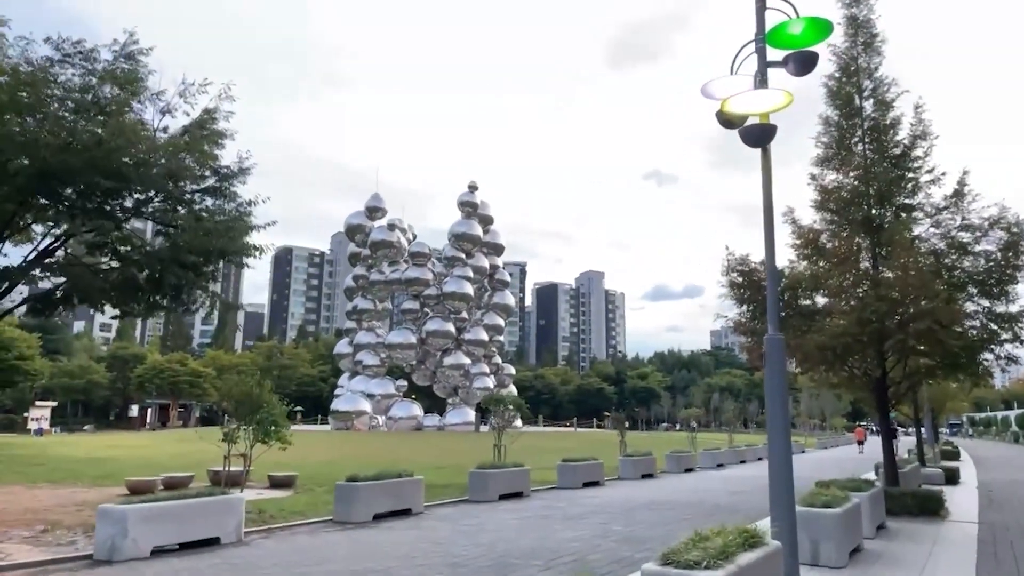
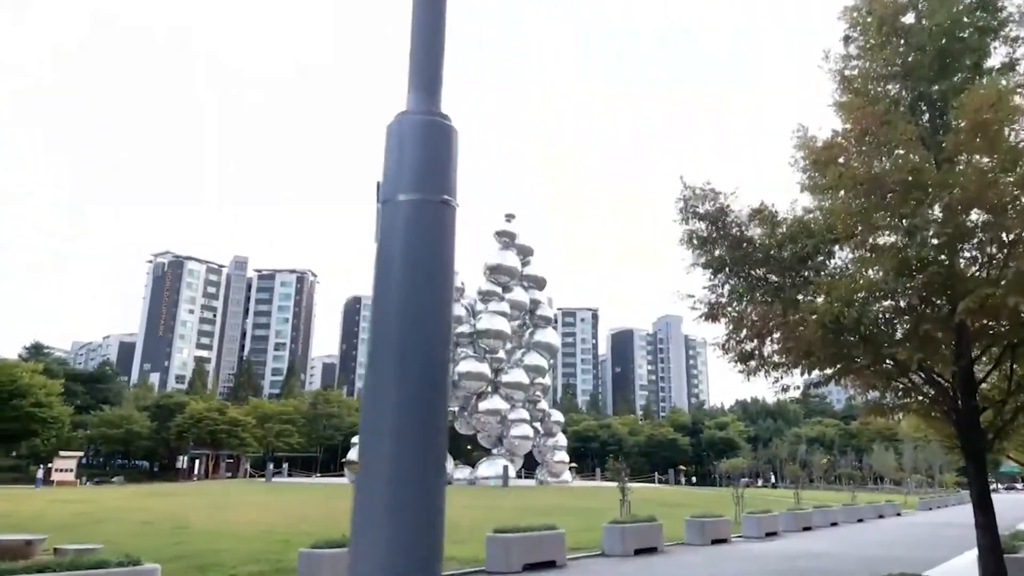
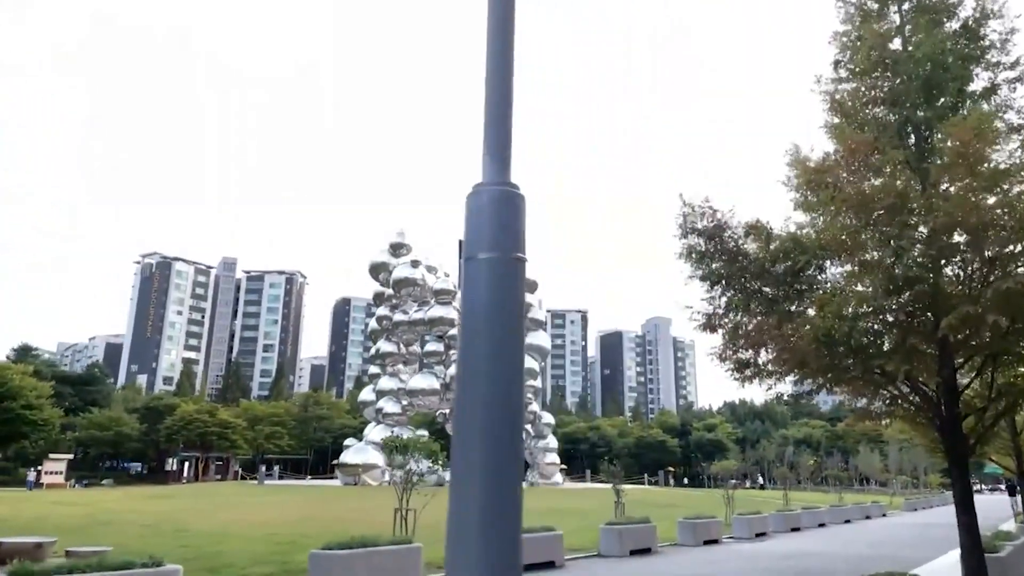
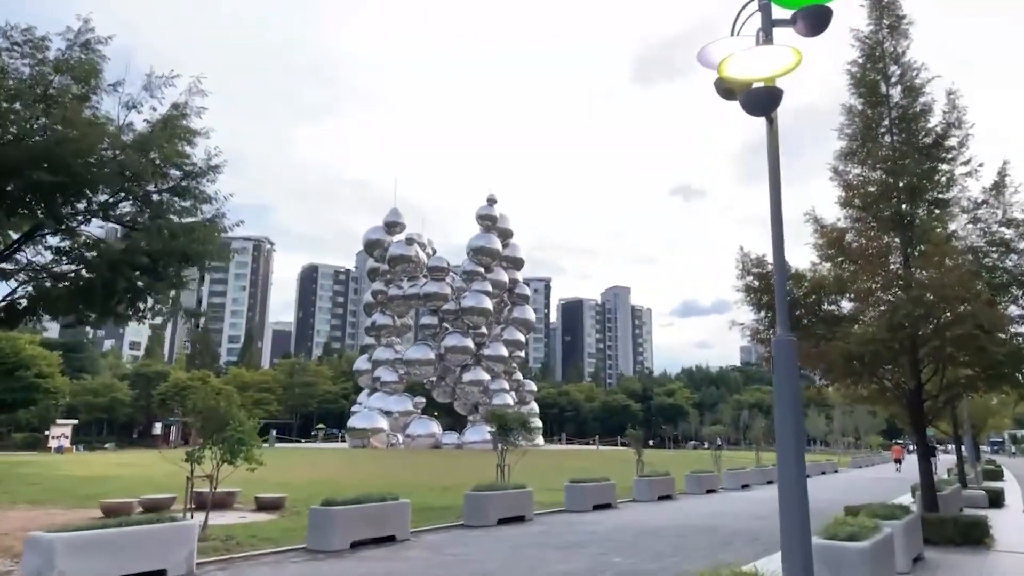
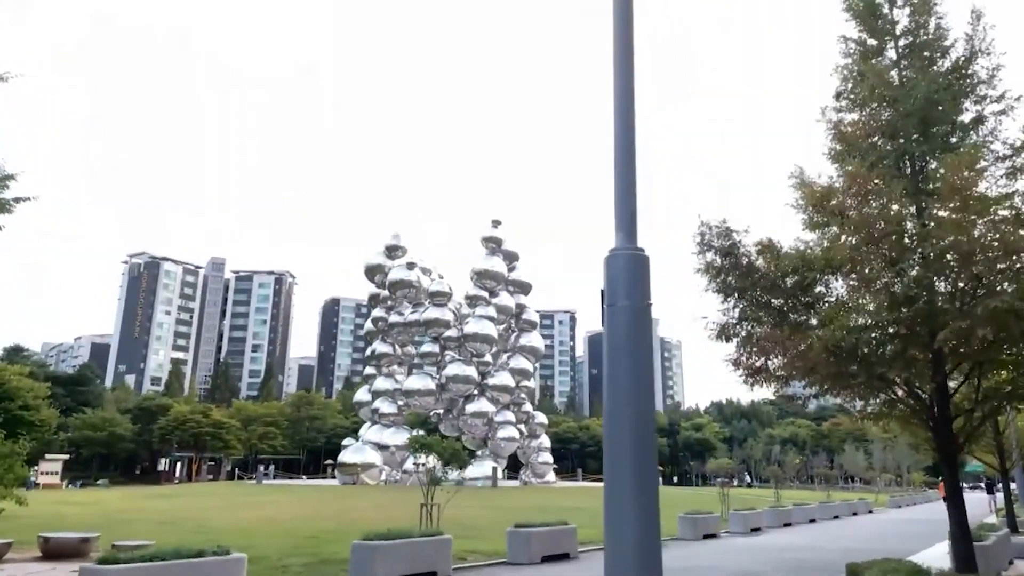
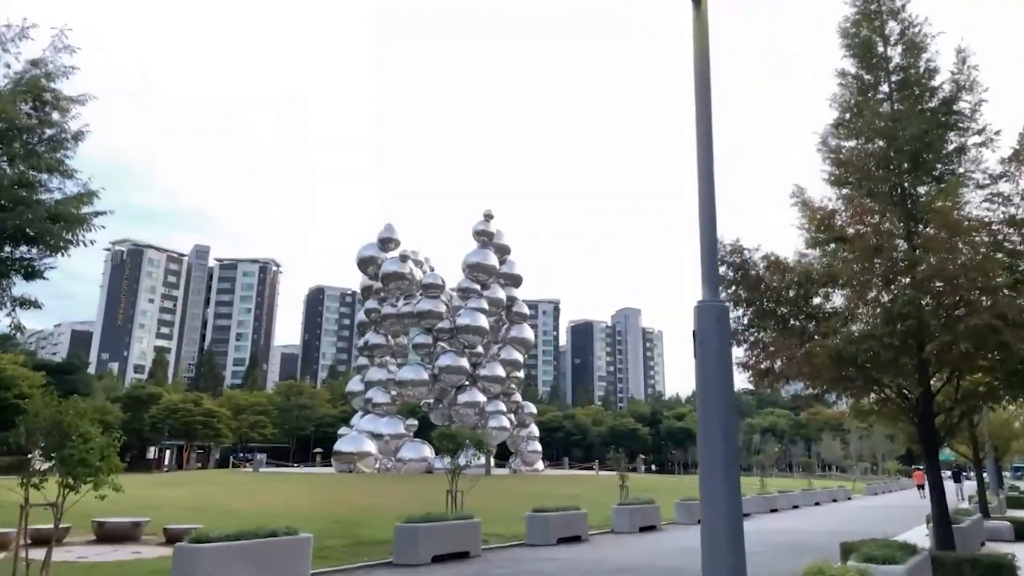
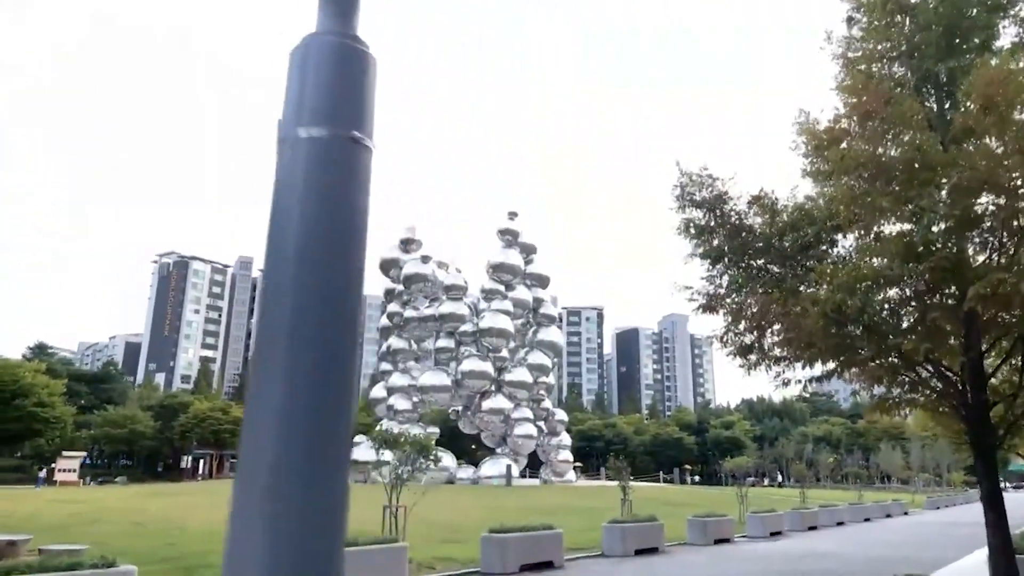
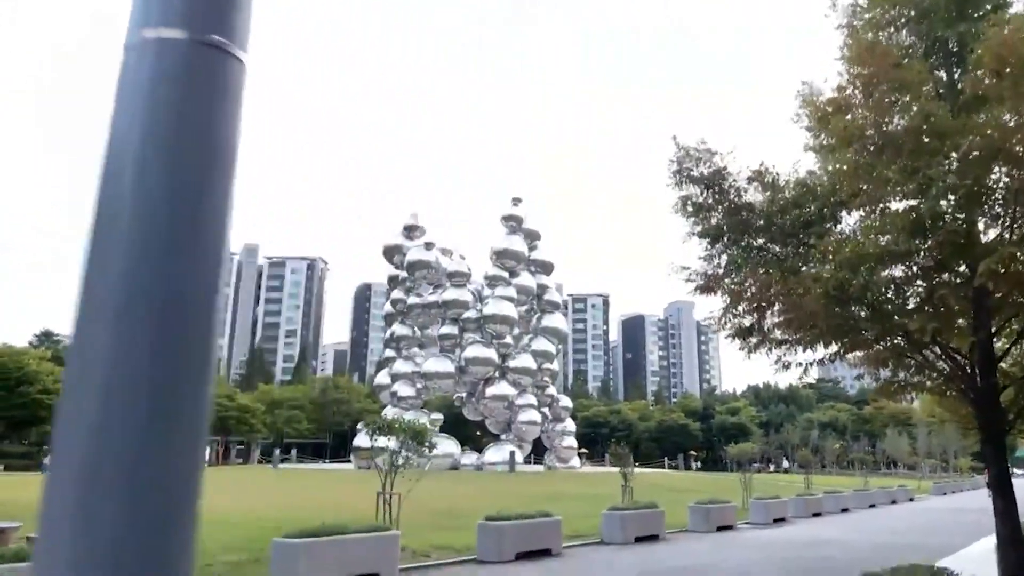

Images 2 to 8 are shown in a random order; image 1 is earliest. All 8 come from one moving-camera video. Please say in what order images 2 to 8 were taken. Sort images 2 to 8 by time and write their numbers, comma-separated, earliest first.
4, 6, 5, 3, 2, 7, 8
